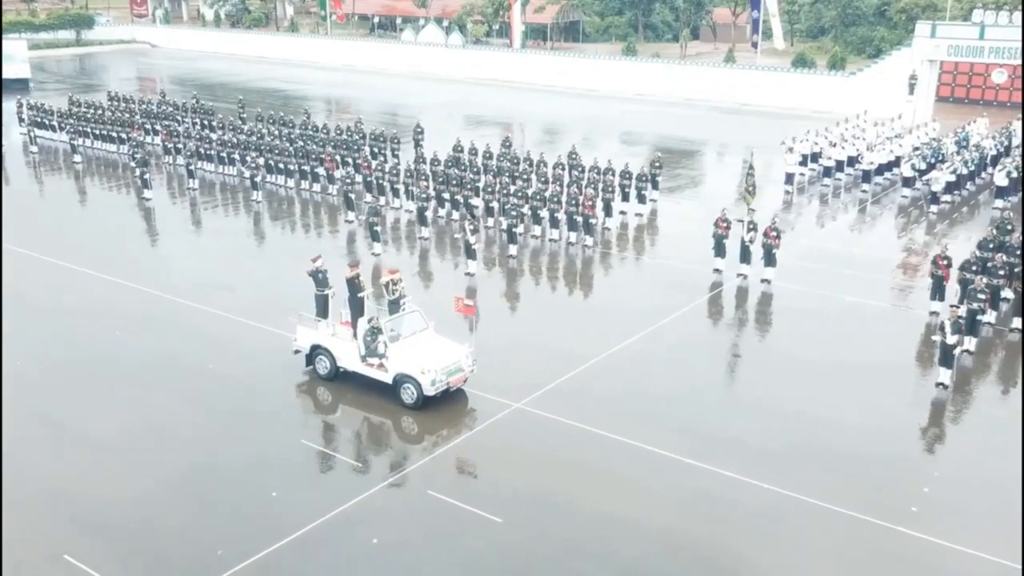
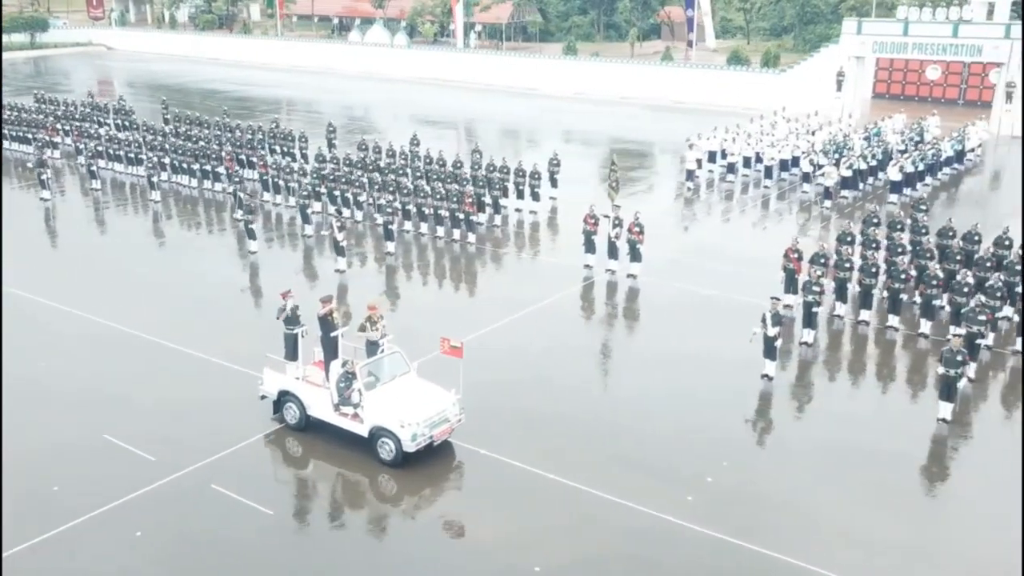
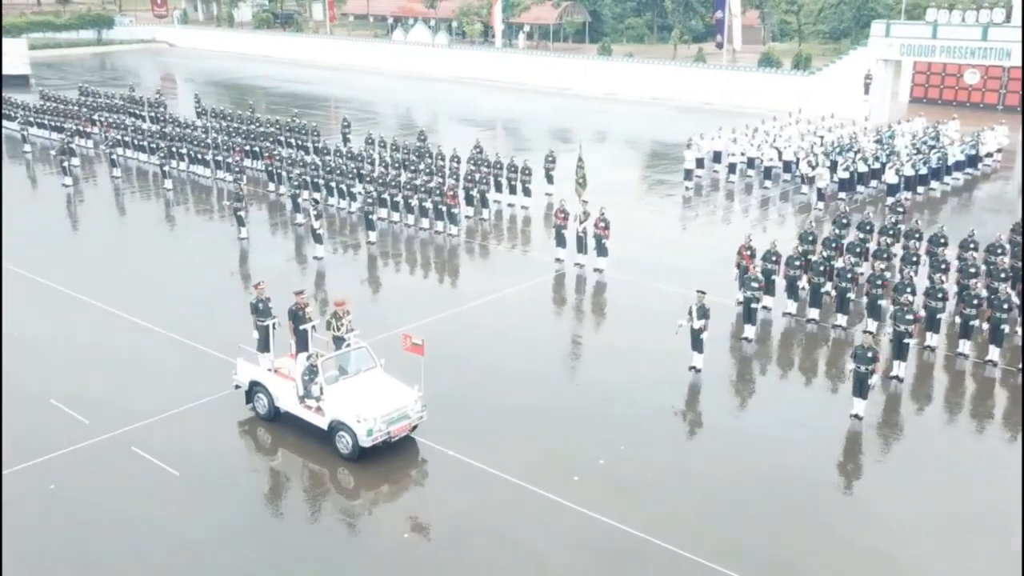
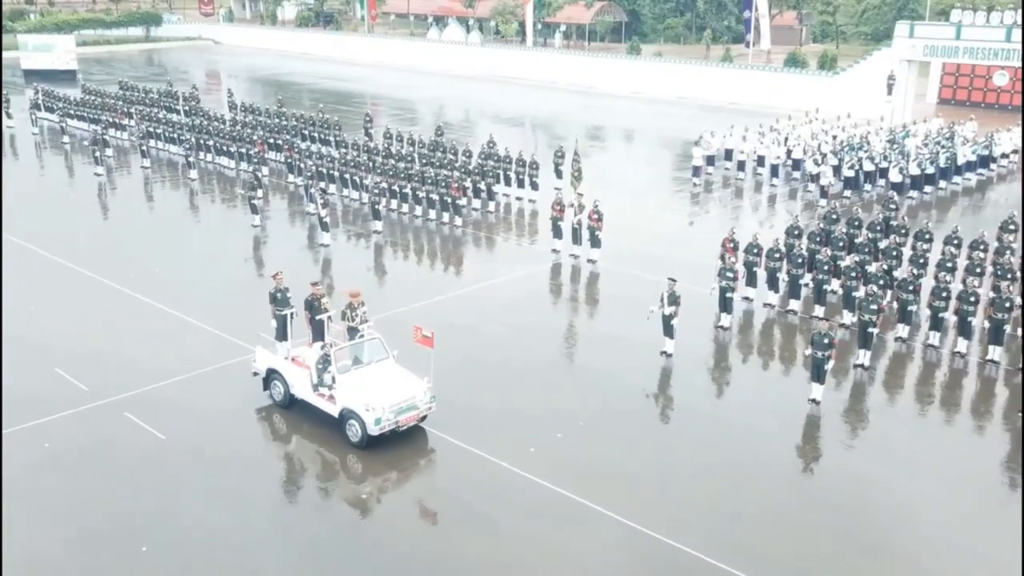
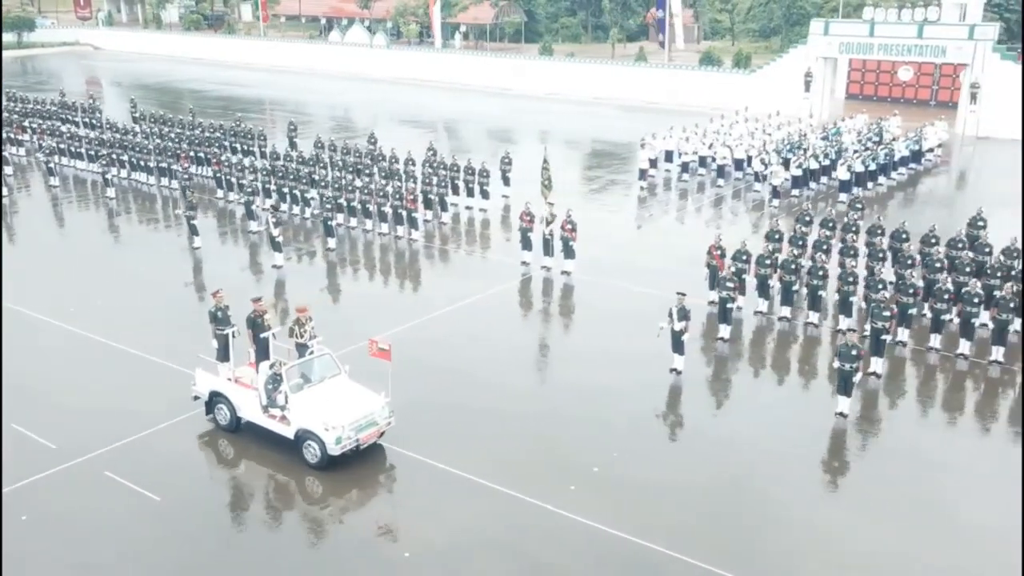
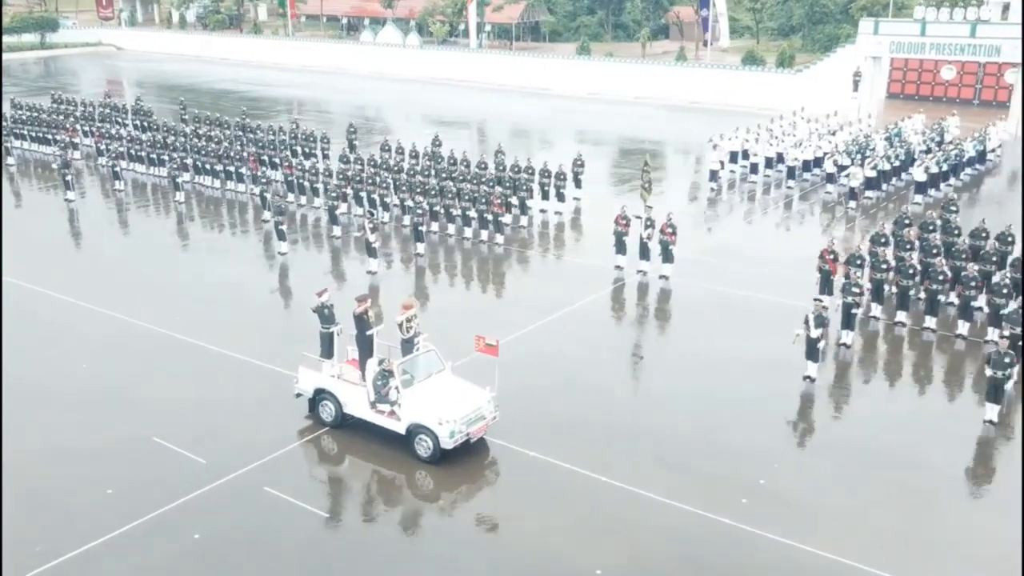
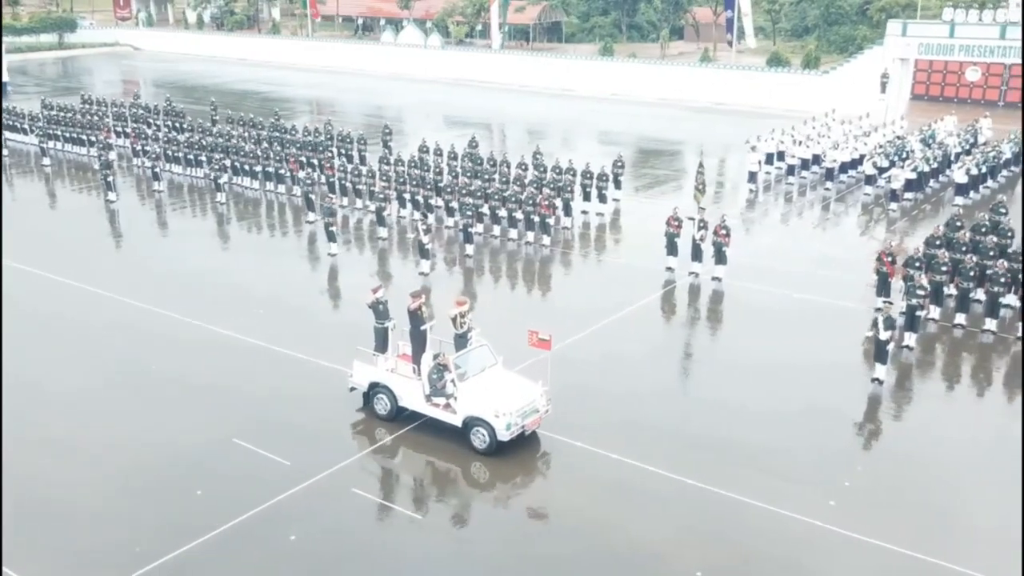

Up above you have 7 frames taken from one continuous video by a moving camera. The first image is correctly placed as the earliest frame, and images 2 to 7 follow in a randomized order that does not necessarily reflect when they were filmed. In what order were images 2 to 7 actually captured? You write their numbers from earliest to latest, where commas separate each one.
7, 6, 2, 5, 3, 4
